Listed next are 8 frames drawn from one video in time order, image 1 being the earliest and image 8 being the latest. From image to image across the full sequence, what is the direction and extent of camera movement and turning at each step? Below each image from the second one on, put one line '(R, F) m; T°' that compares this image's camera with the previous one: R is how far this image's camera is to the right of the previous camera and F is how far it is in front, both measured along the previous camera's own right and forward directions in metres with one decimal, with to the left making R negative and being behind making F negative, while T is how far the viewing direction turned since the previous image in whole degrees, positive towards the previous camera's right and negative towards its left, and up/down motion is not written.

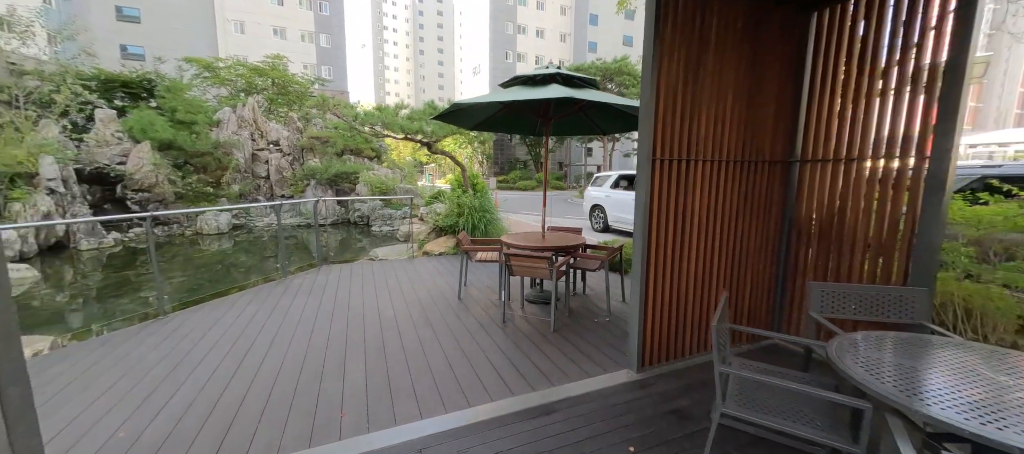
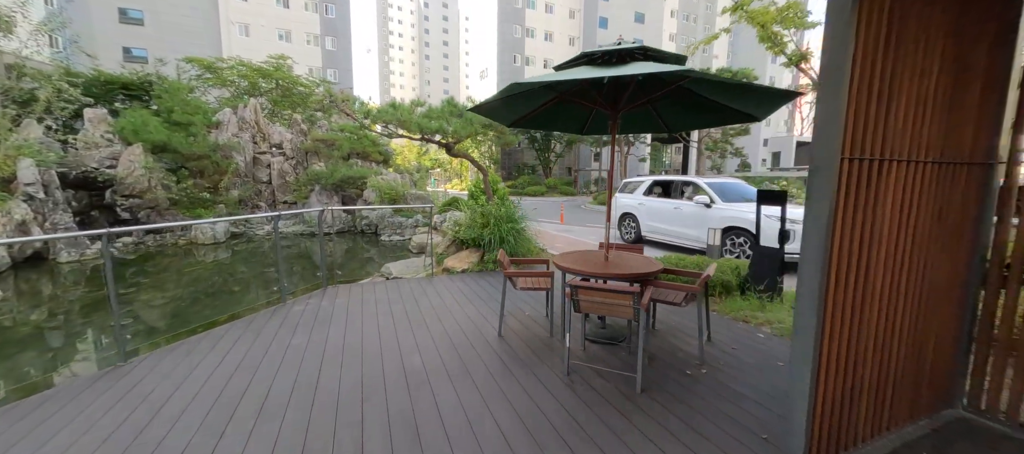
(-0.5, +0.9) m; 0°
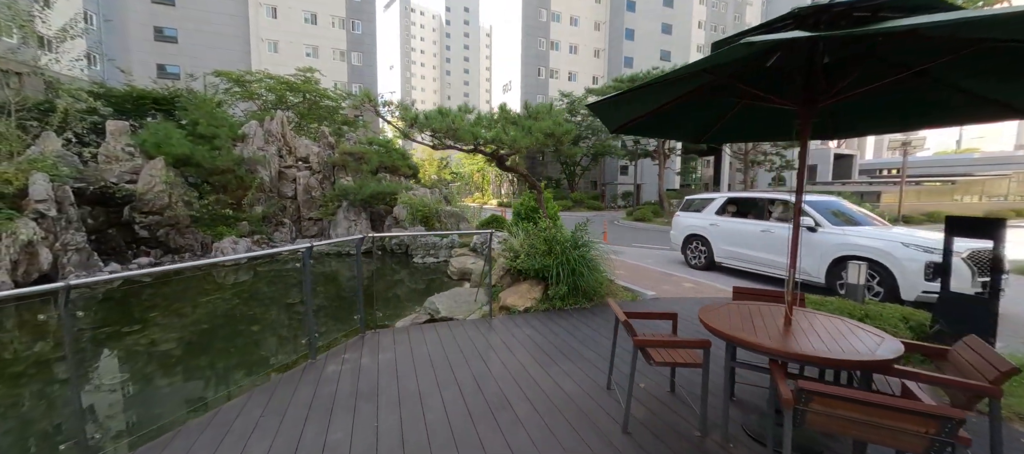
(-0.8, +1.1) m; -2°
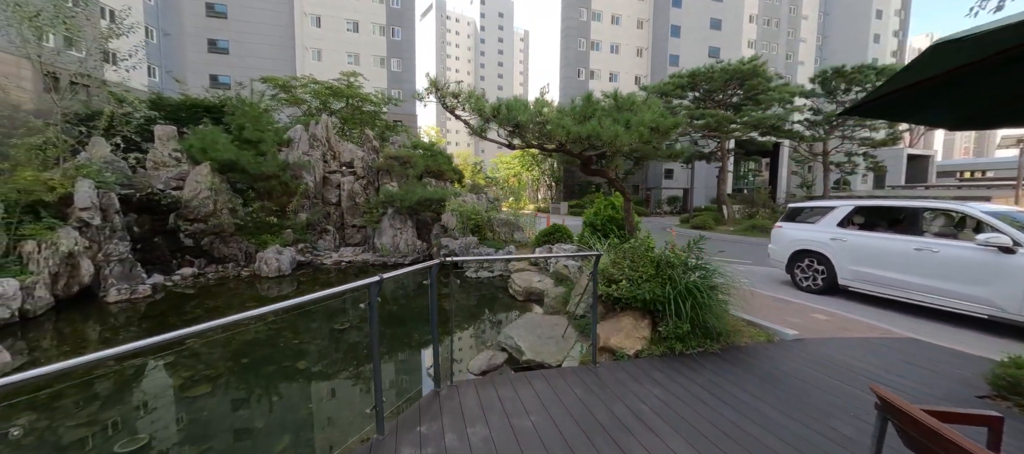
(-0.8, +1.1) m; -5°
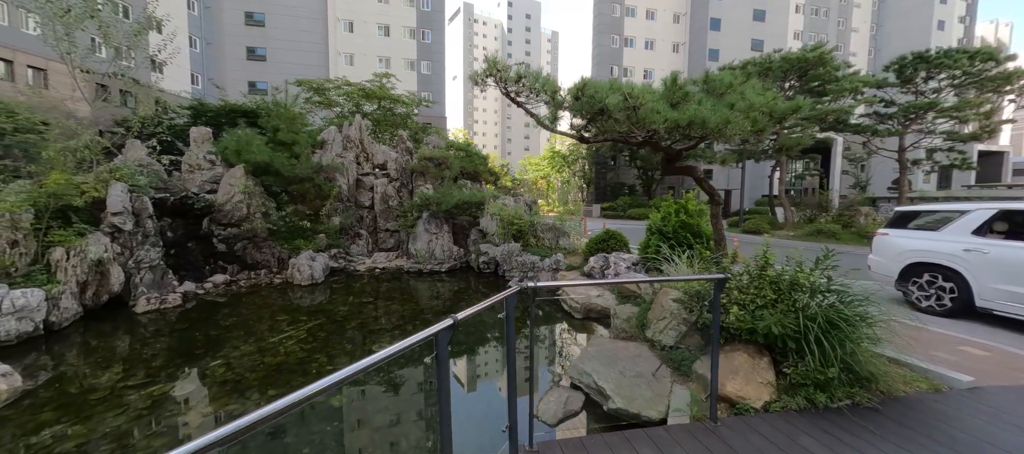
(-0.5, +0.8) m; -4°
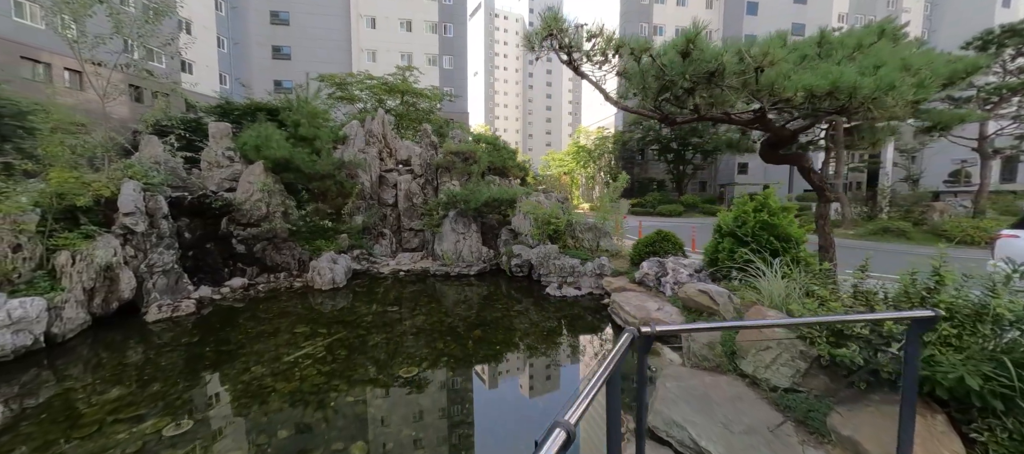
(-0.4, +0.8) m; -3°
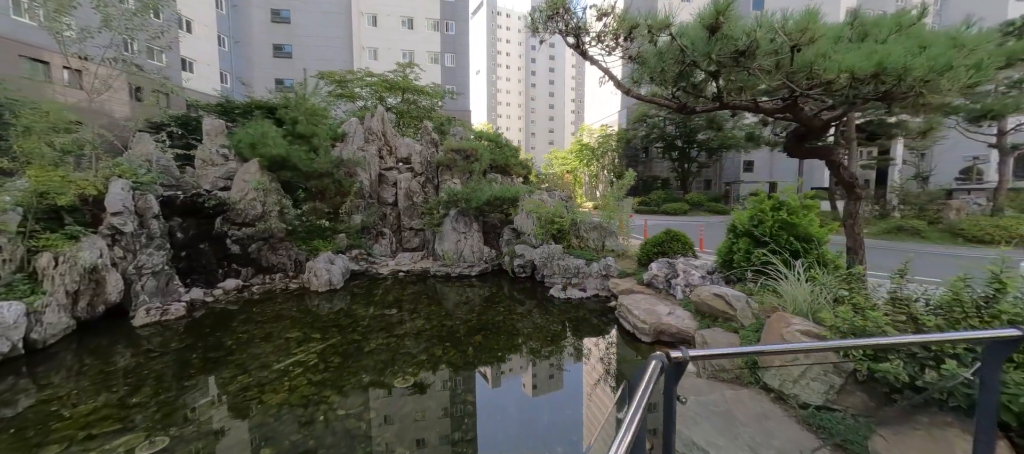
(0.0, +0.3) m; 0°
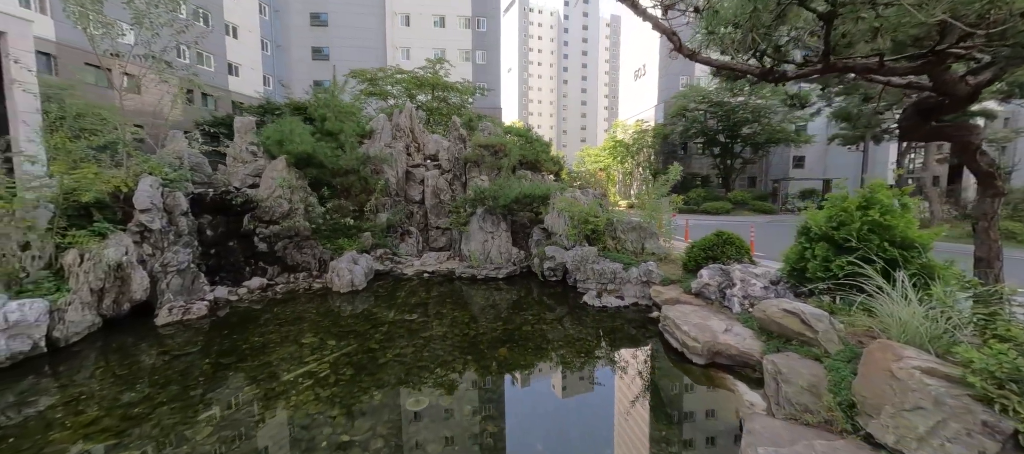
(0.0, +0.6) m; -5°
